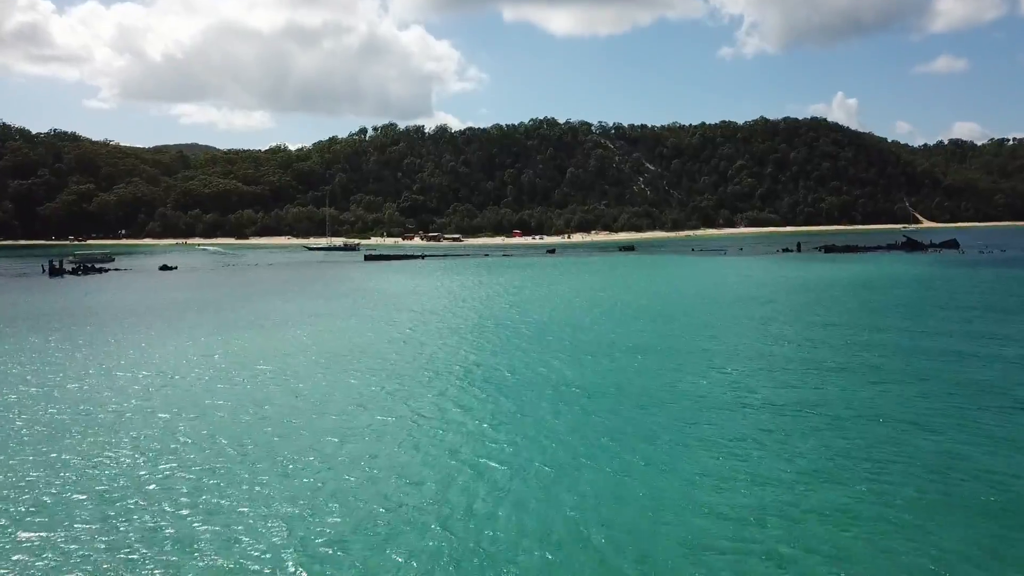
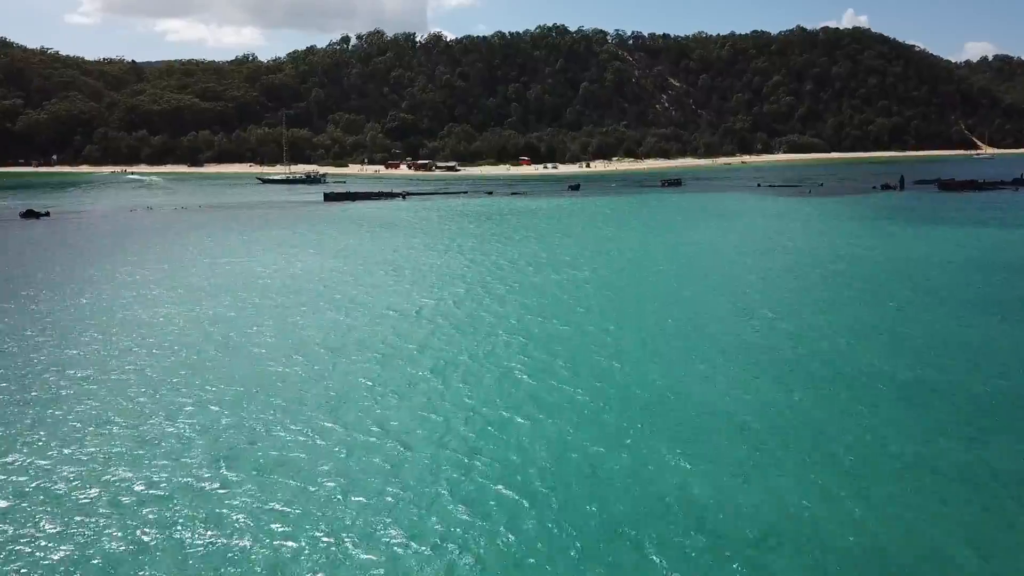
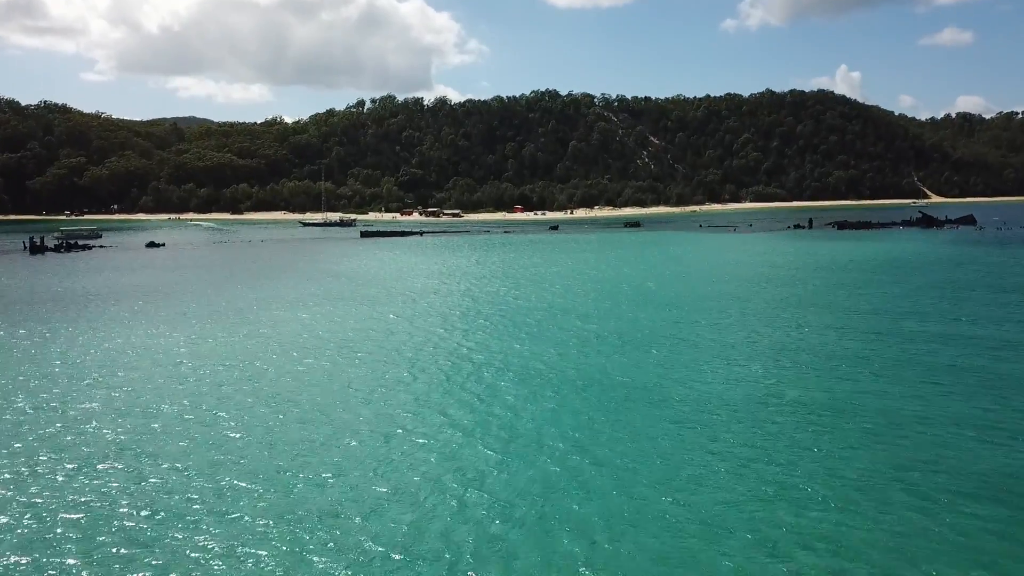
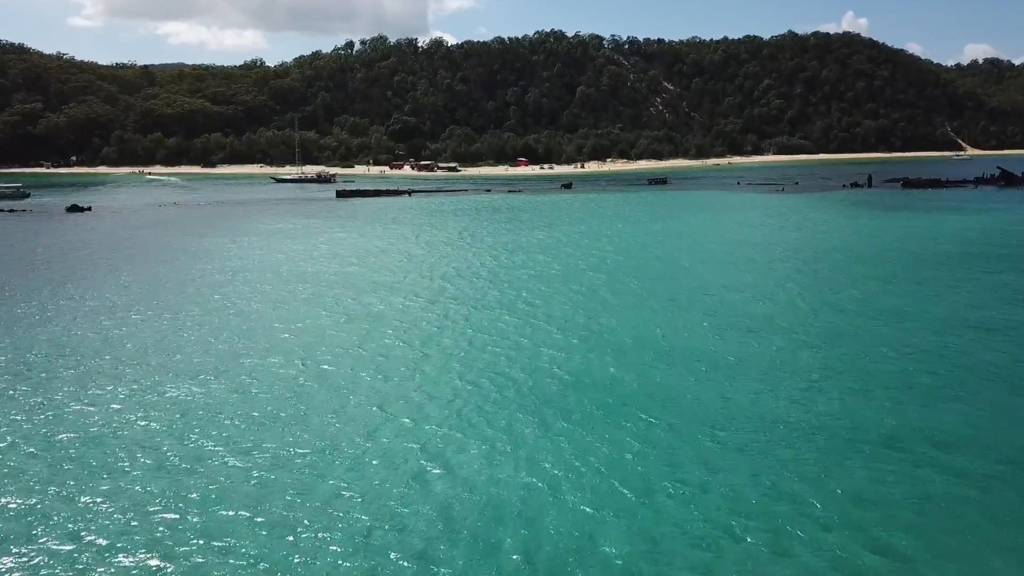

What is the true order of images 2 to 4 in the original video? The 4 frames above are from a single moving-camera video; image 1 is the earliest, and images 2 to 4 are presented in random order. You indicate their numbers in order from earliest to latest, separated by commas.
3, 4, 2
